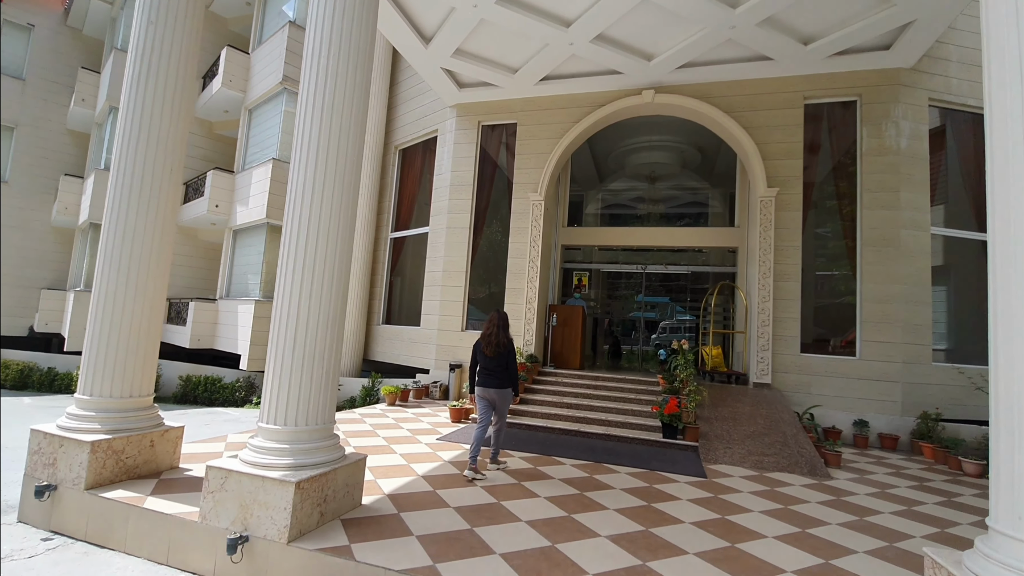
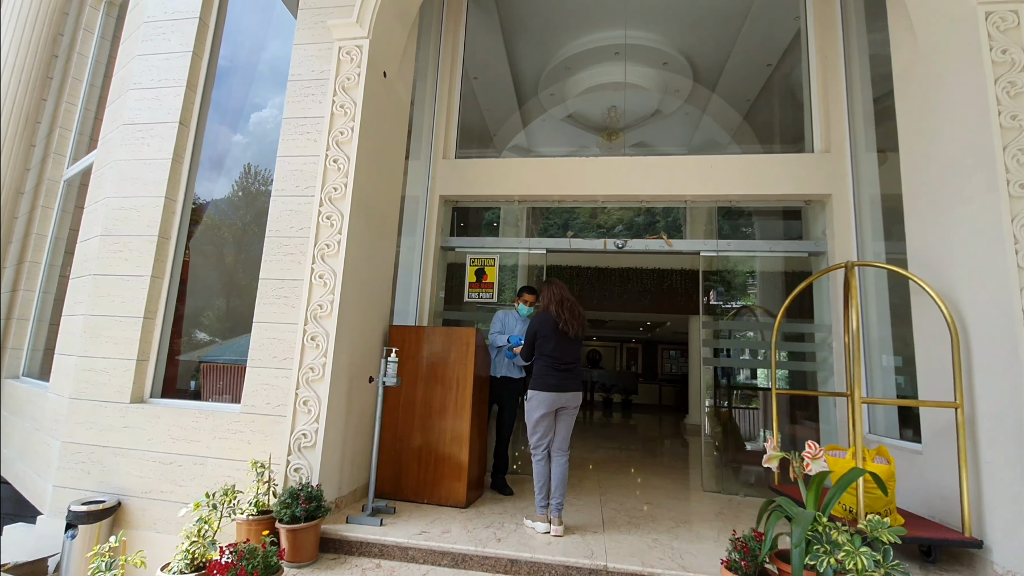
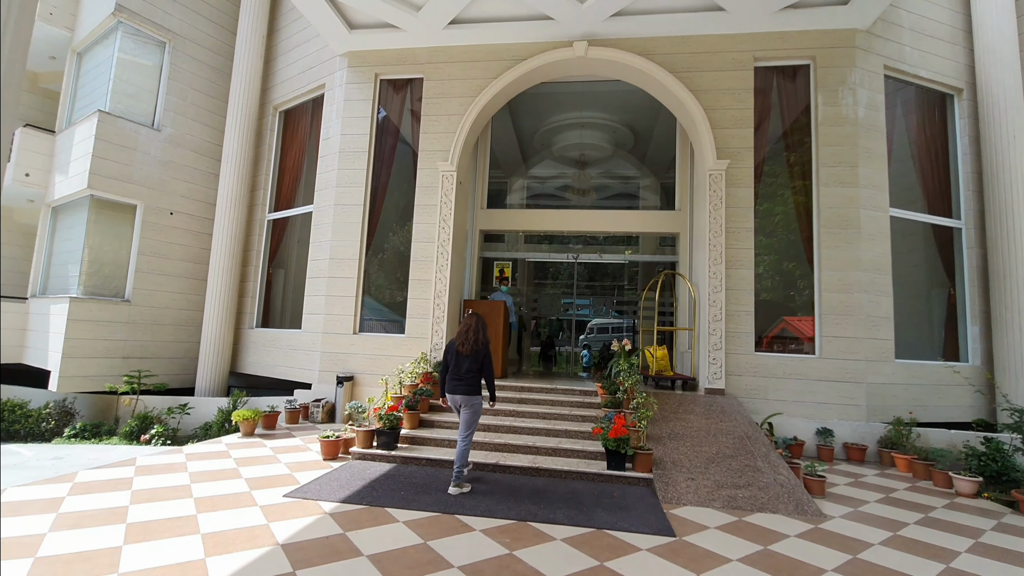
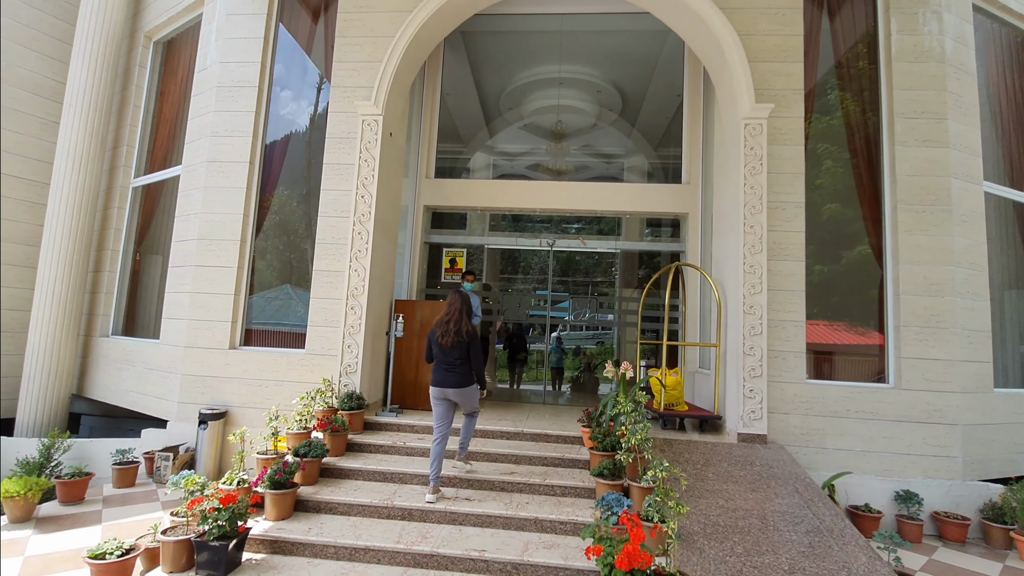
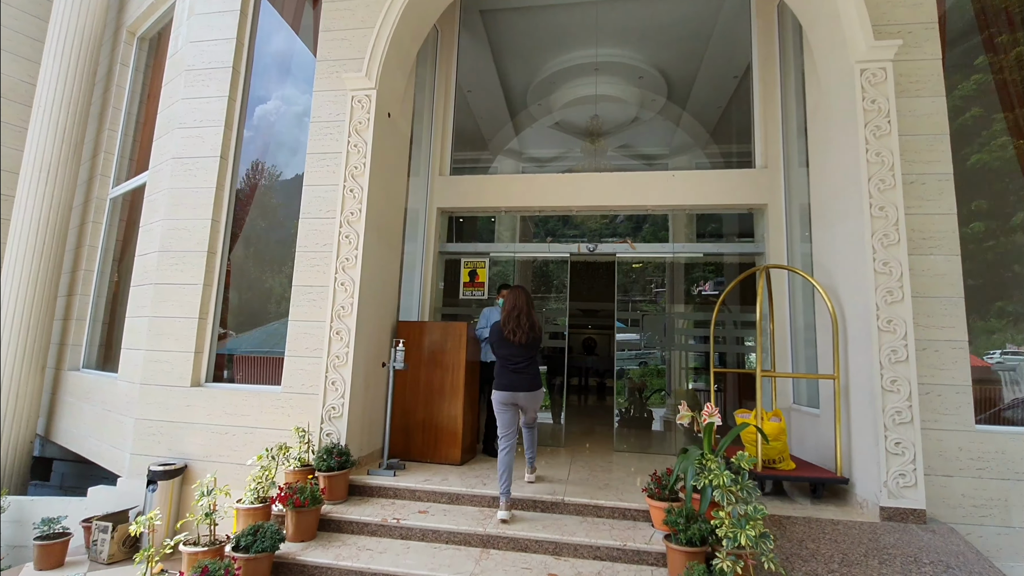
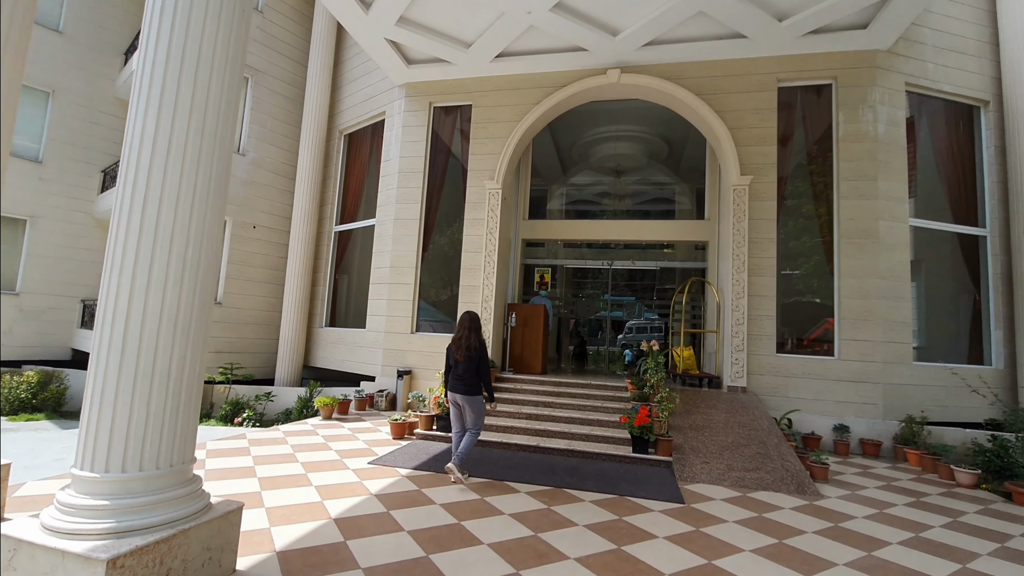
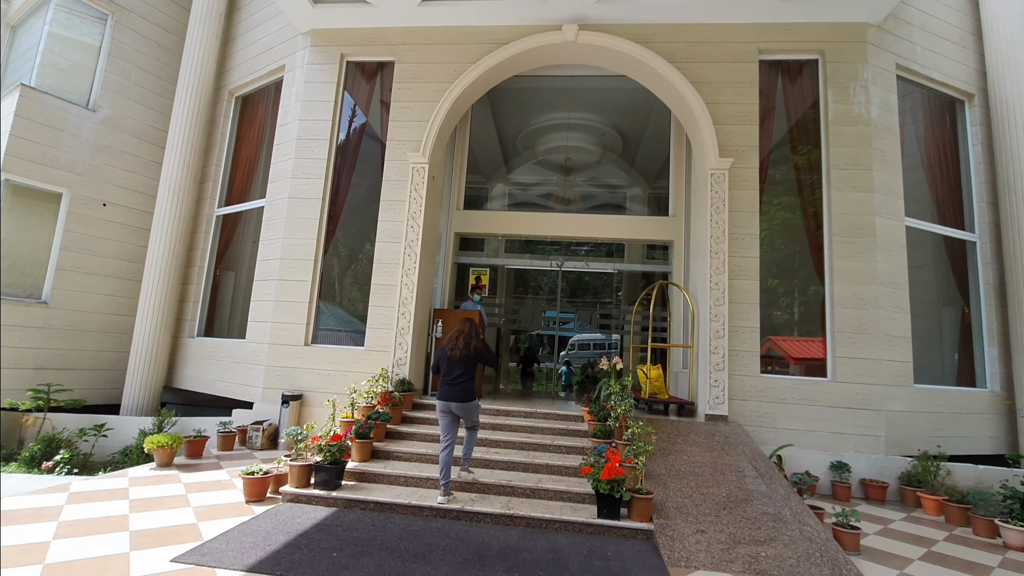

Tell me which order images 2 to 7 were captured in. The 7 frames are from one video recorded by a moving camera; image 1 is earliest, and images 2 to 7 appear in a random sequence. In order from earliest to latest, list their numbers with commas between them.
6, 3, 7, 4, 5, 2
